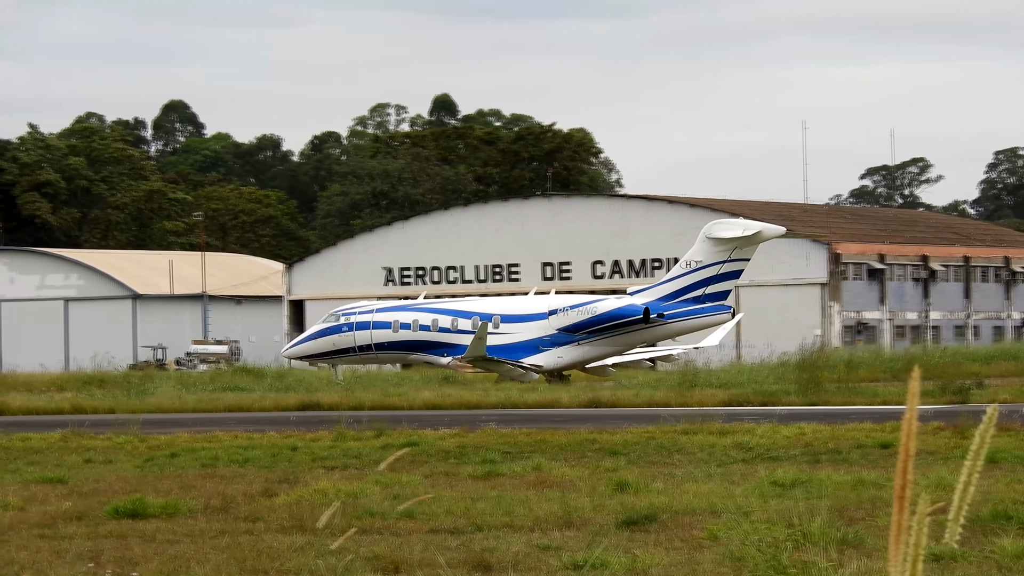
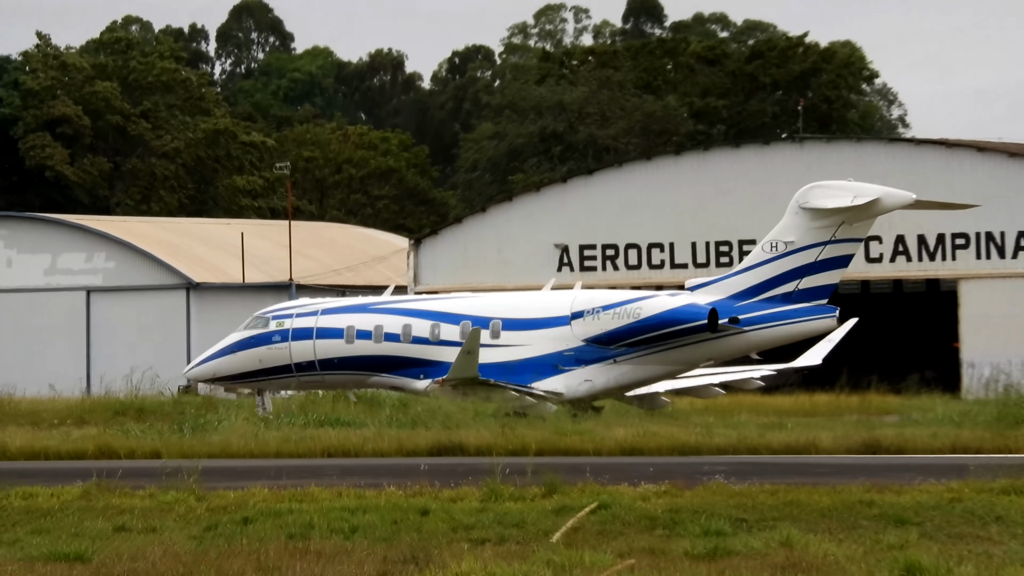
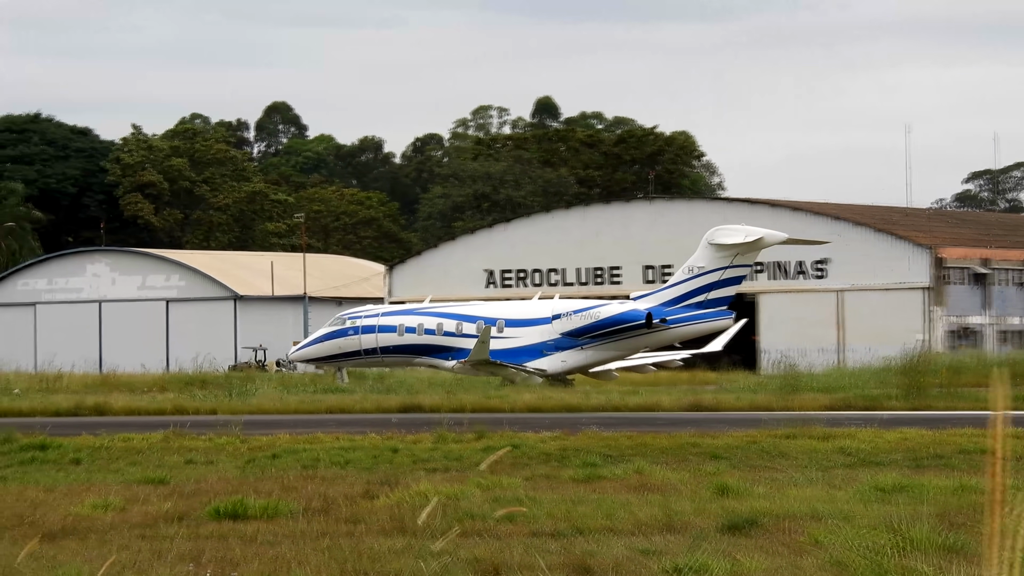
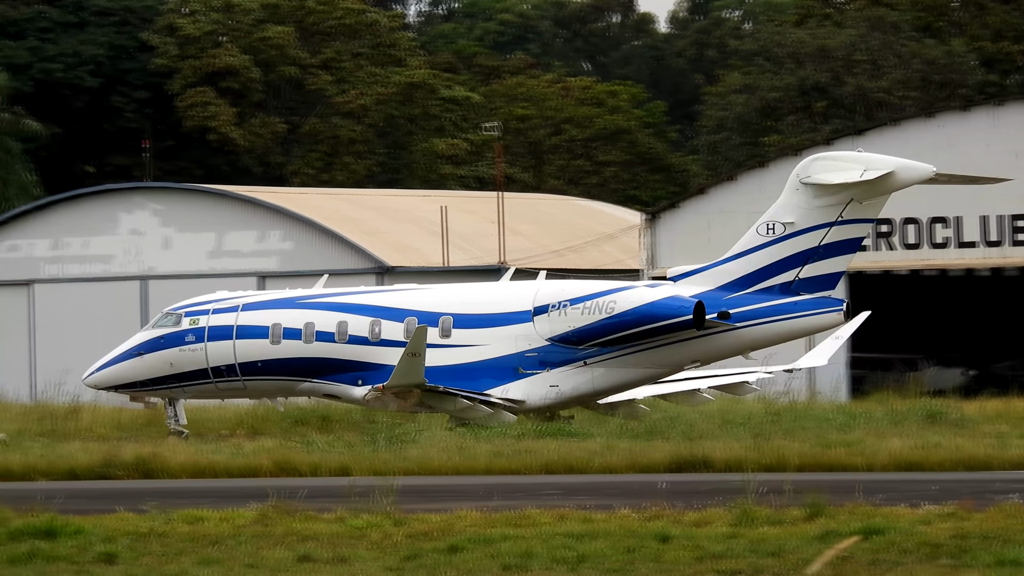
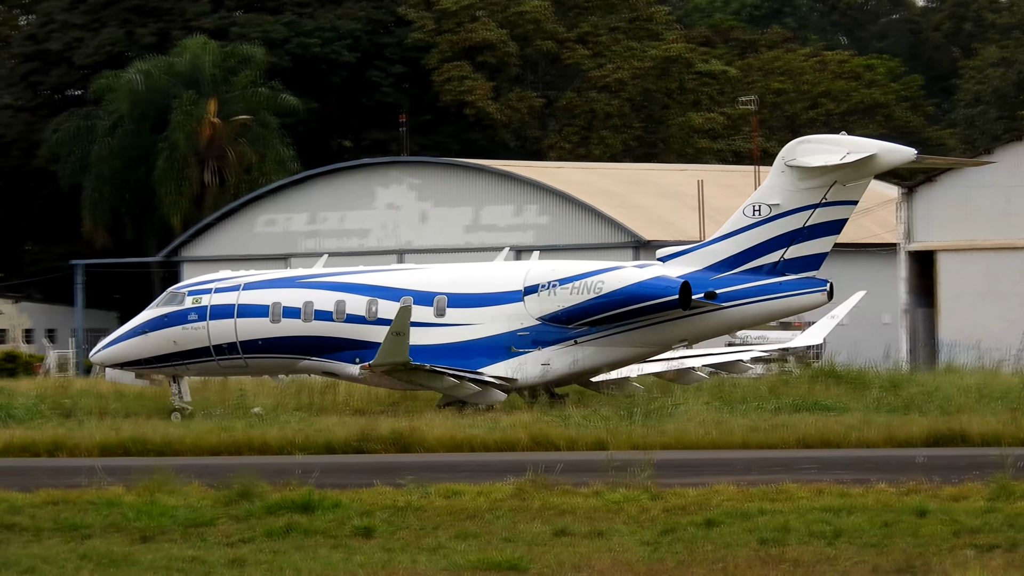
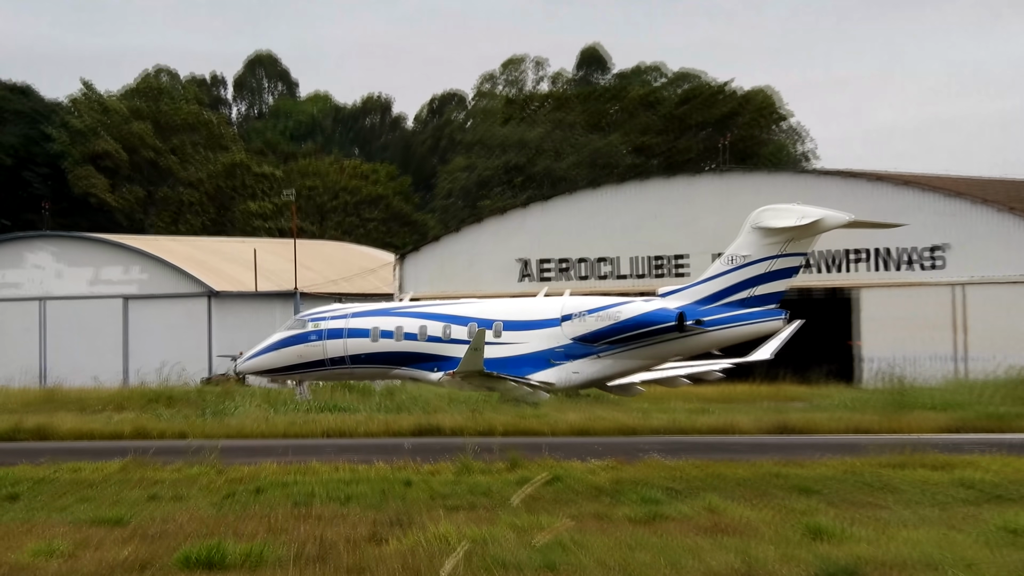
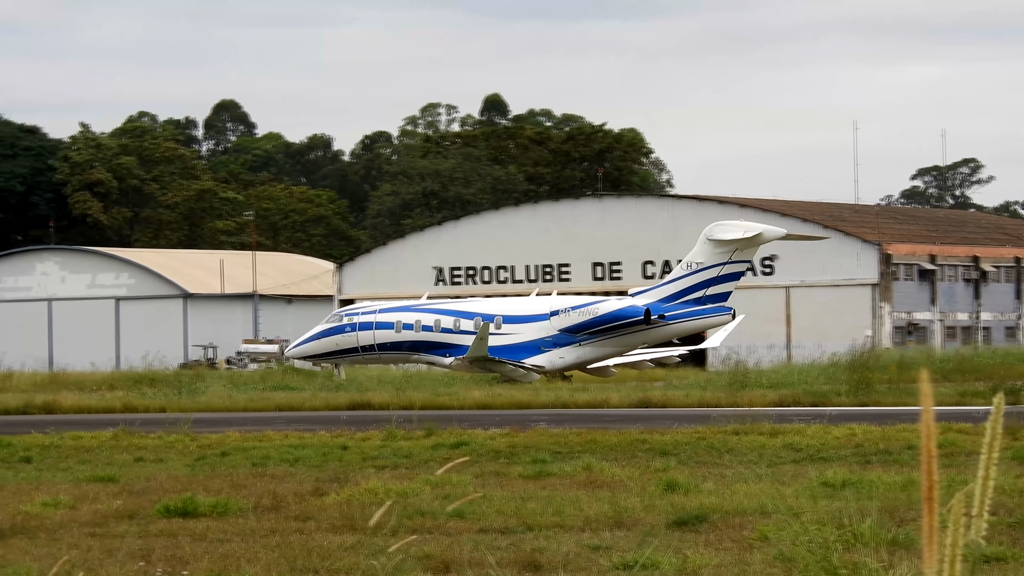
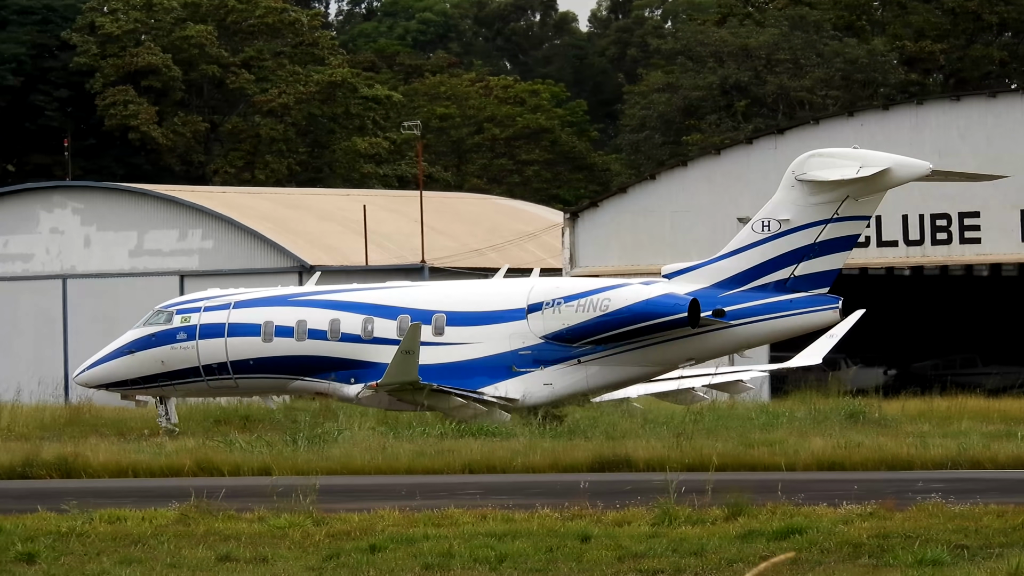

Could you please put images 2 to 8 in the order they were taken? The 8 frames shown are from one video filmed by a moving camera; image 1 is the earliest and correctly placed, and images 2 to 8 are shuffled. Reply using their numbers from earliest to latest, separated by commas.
7, 3, 6, 2, 8, 4, 5
